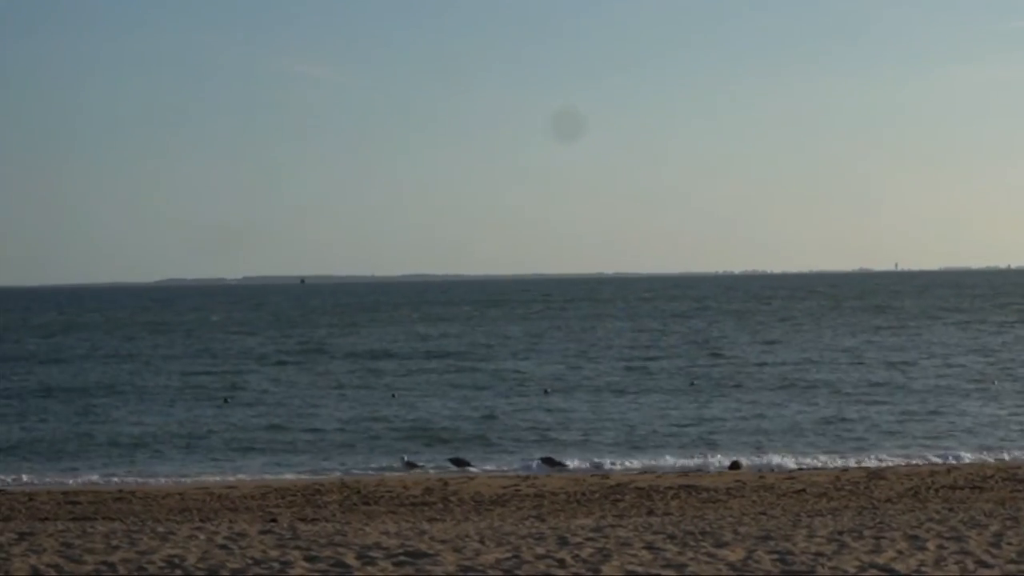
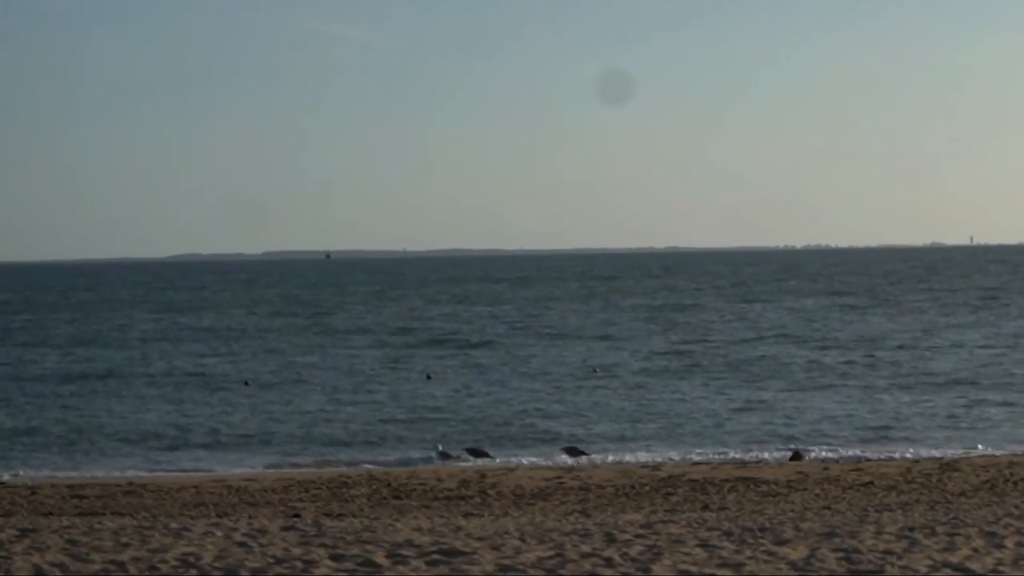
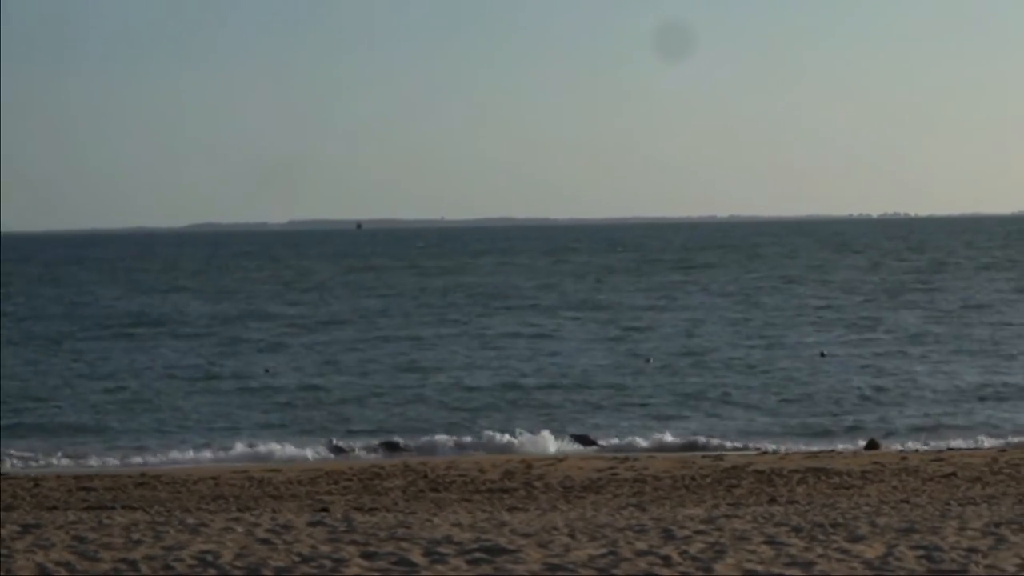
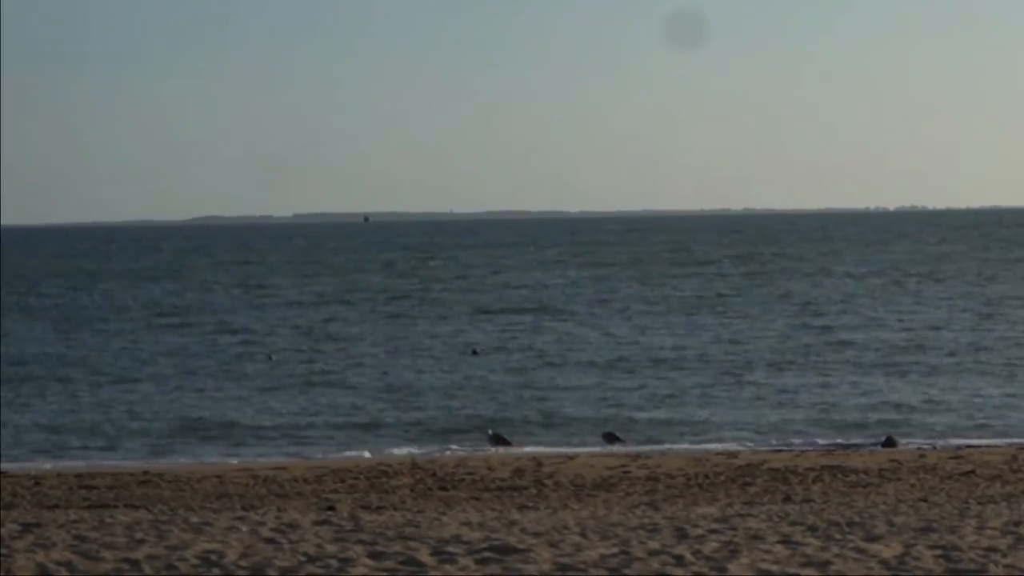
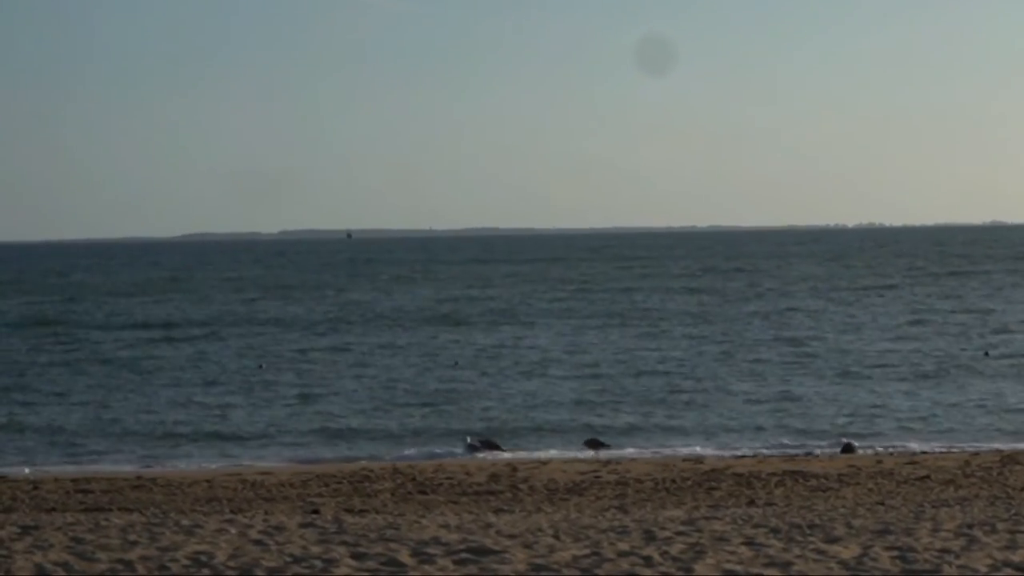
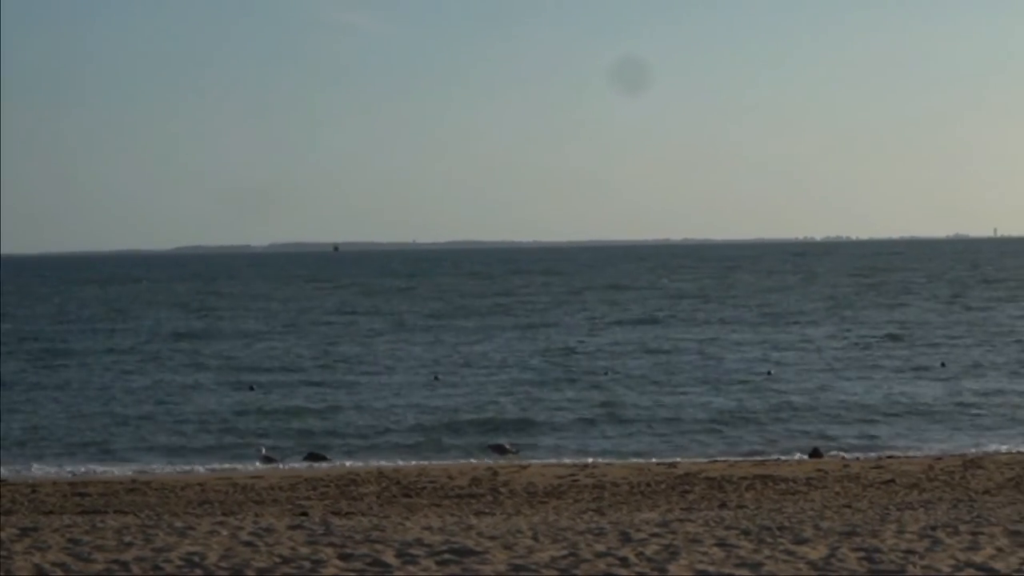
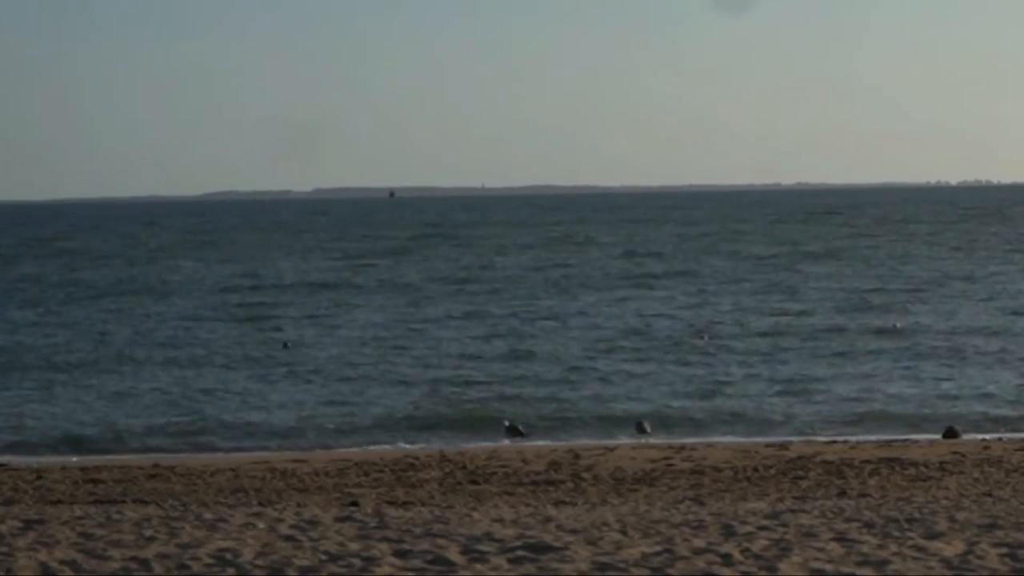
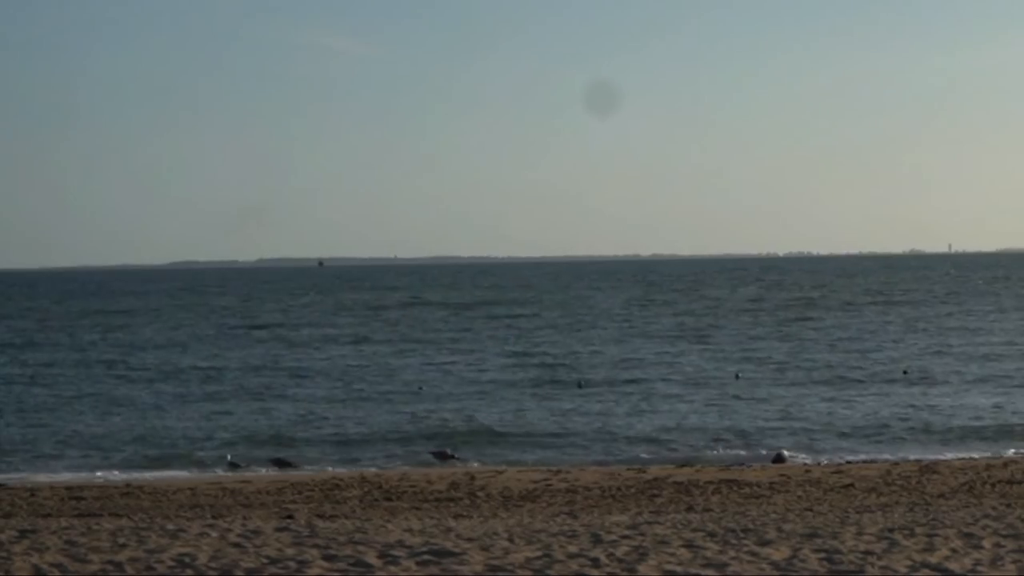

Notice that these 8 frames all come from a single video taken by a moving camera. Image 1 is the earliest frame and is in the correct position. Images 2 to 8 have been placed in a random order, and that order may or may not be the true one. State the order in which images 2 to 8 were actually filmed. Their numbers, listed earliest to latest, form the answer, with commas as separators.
2, 5, 4, 7, 3, 6, 8
